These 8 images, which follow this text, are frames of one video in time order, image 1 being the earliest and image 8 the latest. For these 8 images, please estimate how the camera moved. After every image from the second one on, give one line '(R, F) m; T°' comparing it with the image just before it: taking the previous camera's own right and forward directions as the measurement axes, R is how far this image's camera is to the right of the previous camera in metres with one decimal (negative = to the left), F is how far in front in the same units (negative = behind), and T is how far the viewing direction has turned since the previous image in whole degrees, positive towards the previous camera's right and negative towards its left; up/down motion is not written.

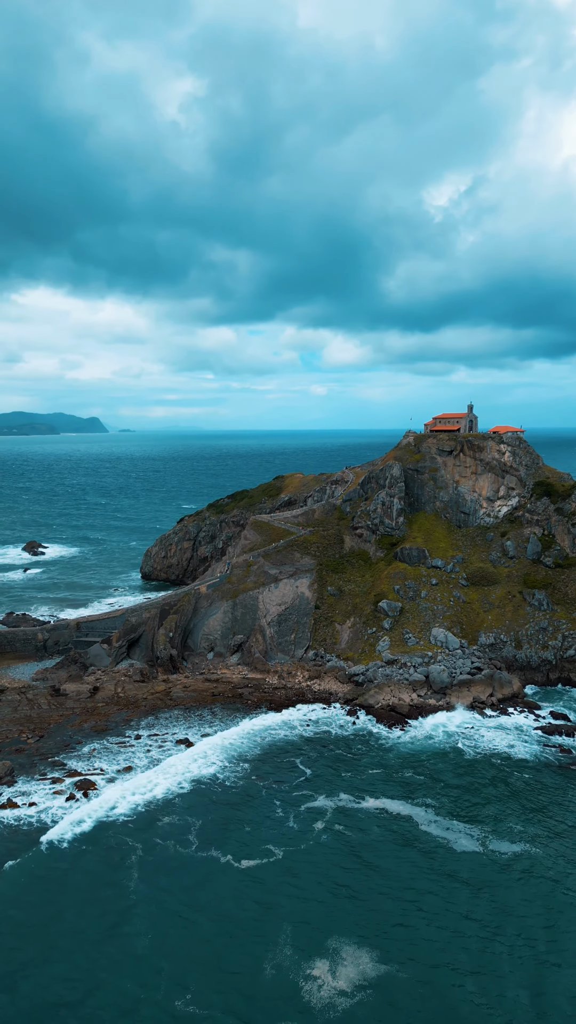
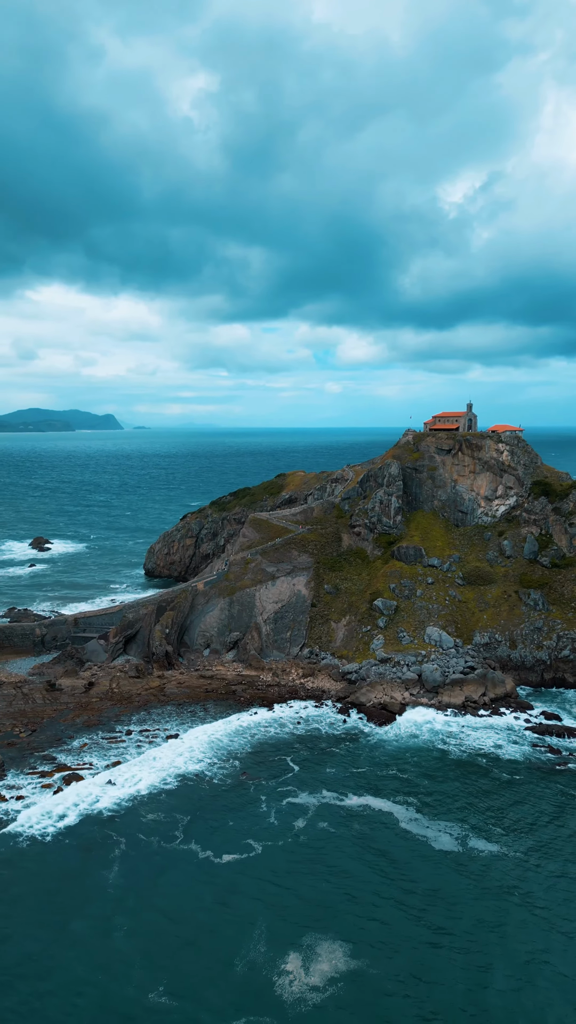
(+1.6, -0.1) m; -1°
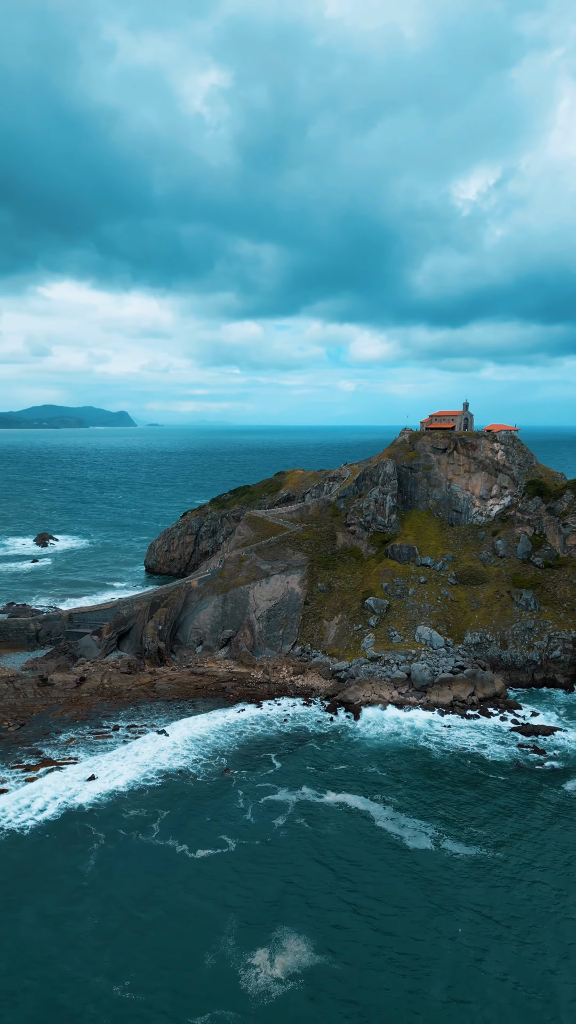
(+1.7, -0.1) m; -1°
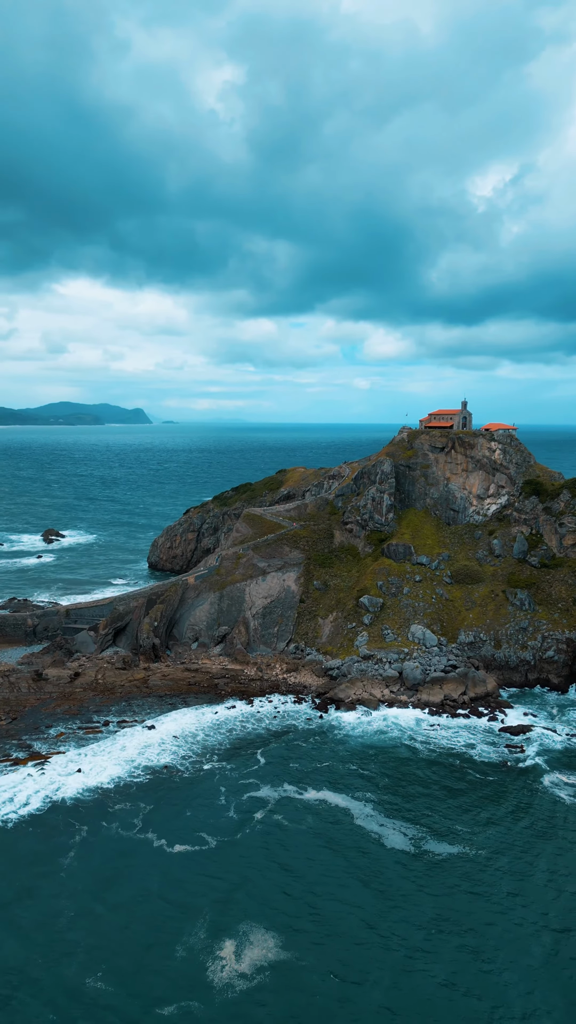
(+1.7, 0.0) m; -1°
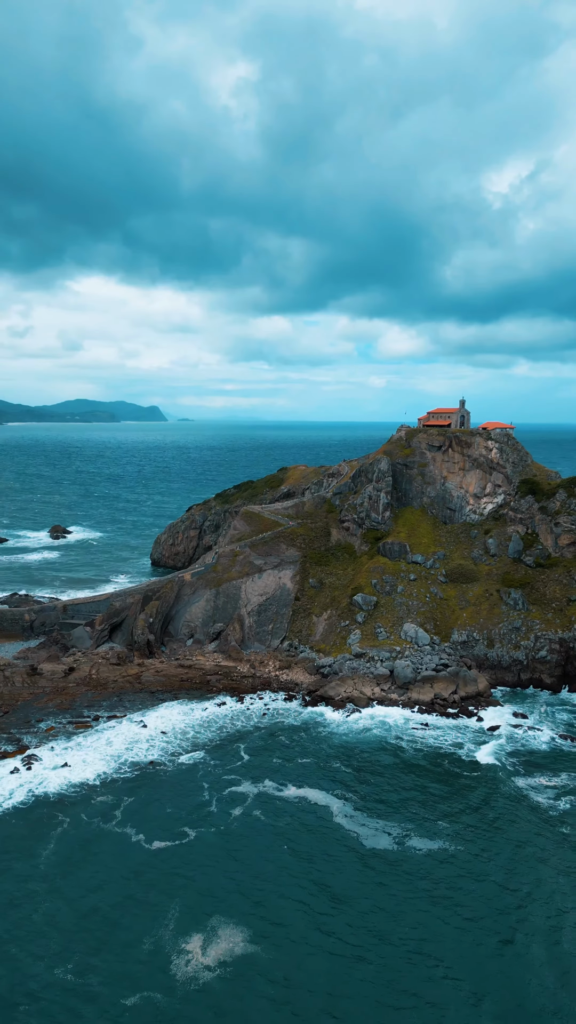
(+1.8, -0.1) m; -1°
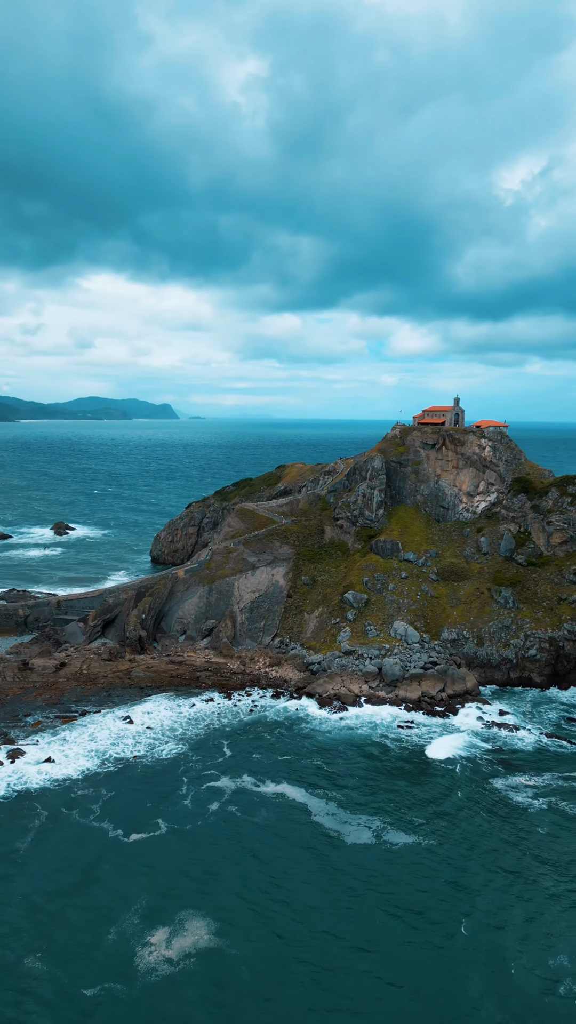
(+1.7, -0.1) m; 0°
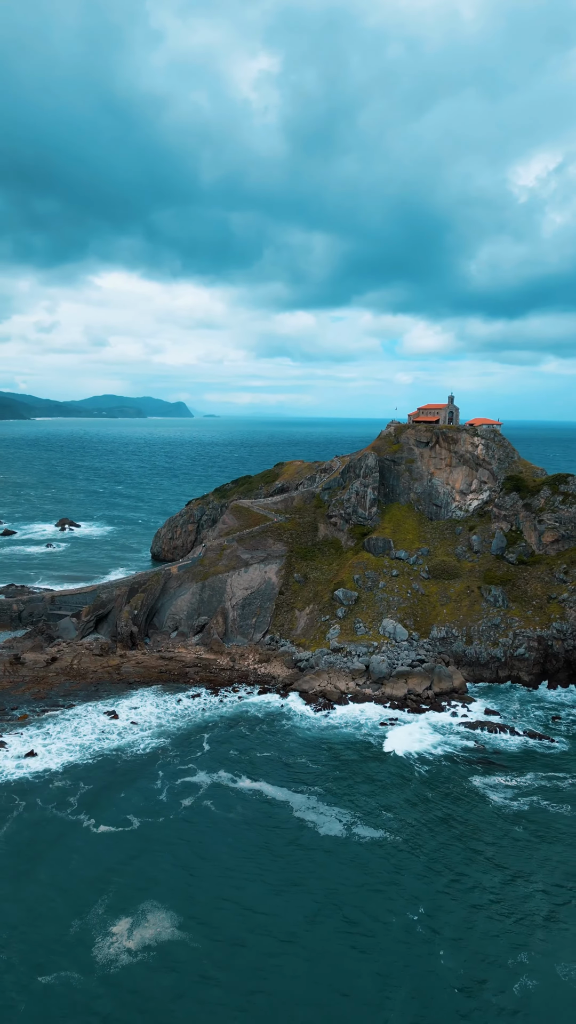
(+2.0, -0.1) m; -1°
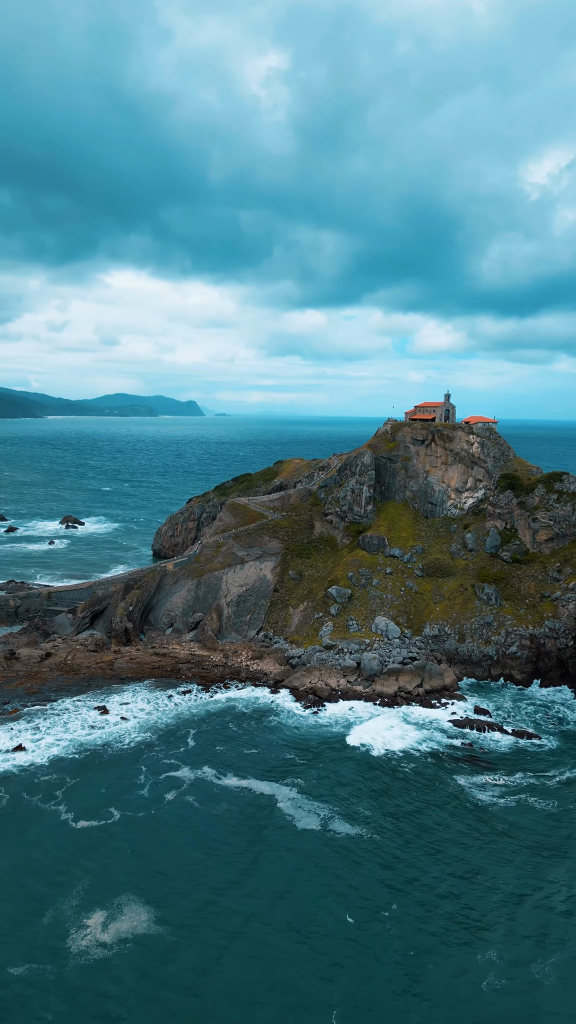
(+1.5, -0.1) m; -1°
